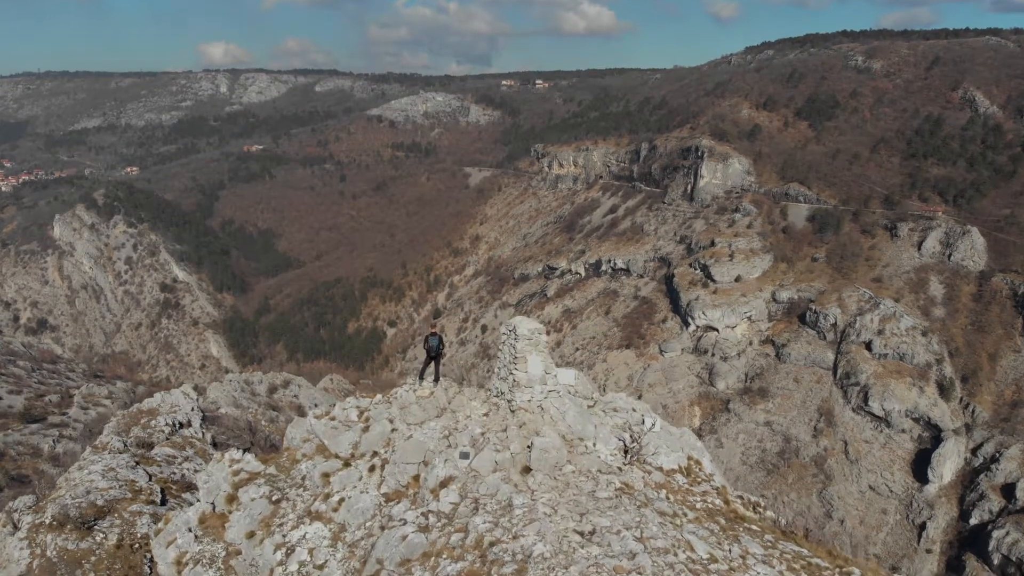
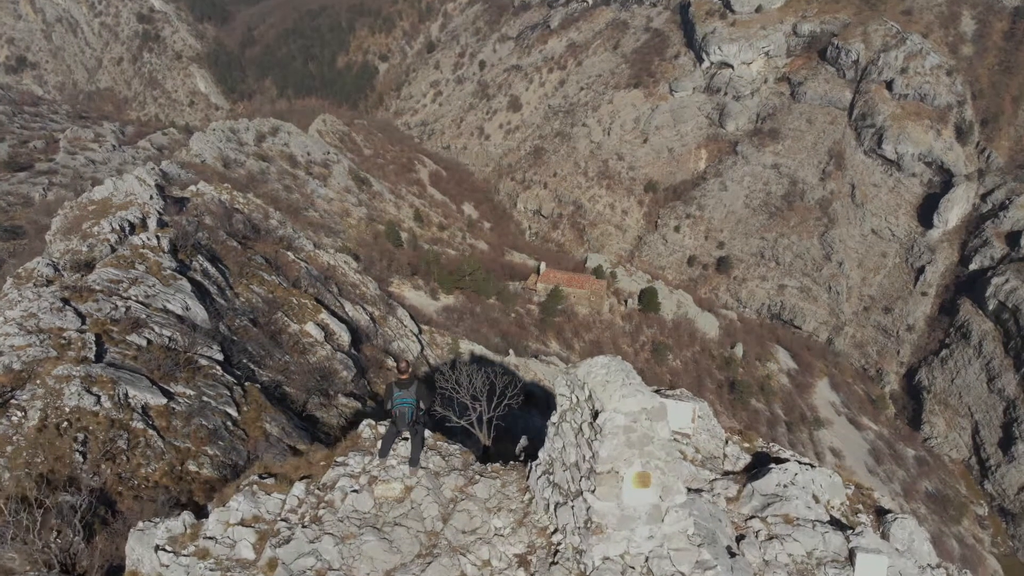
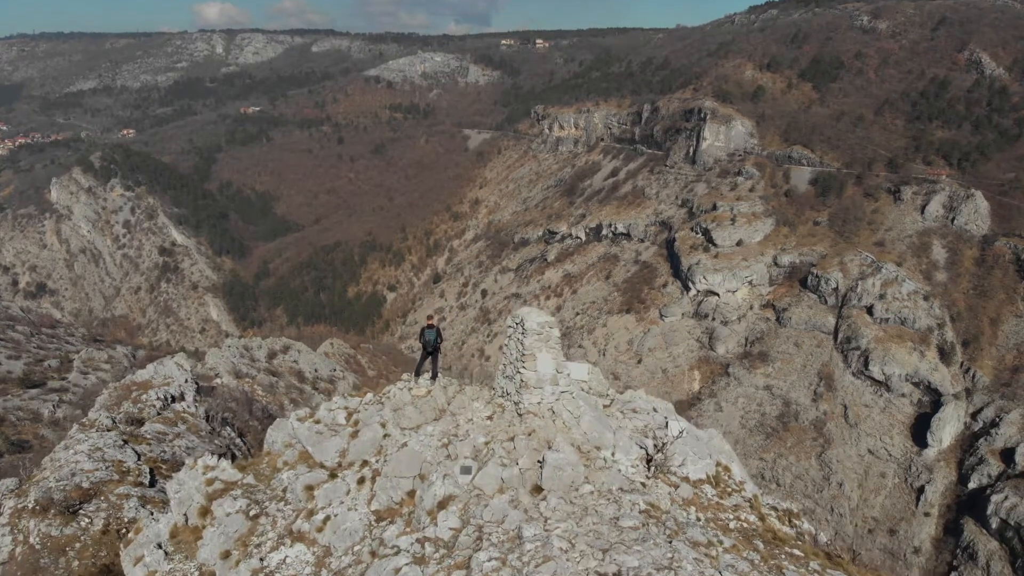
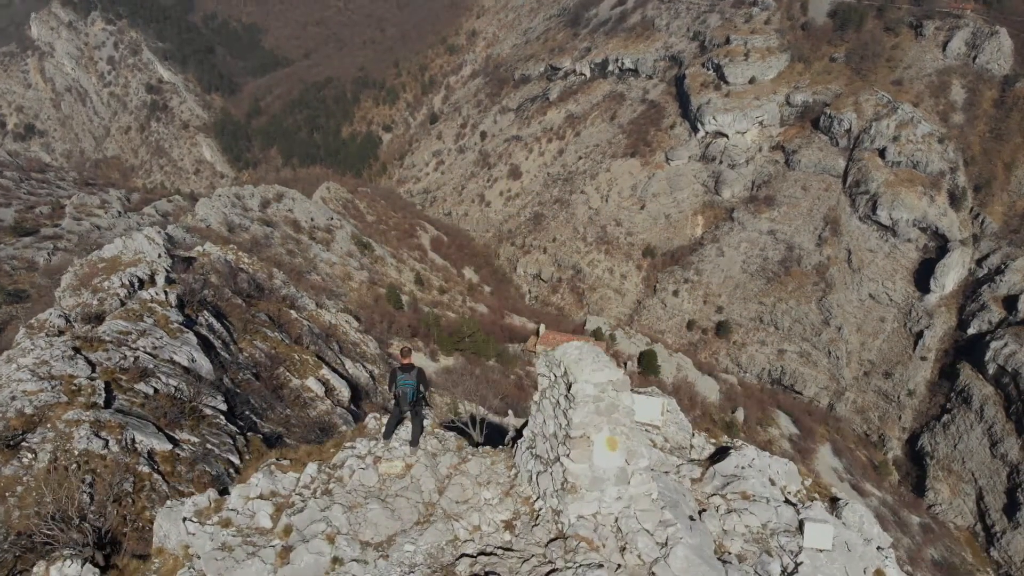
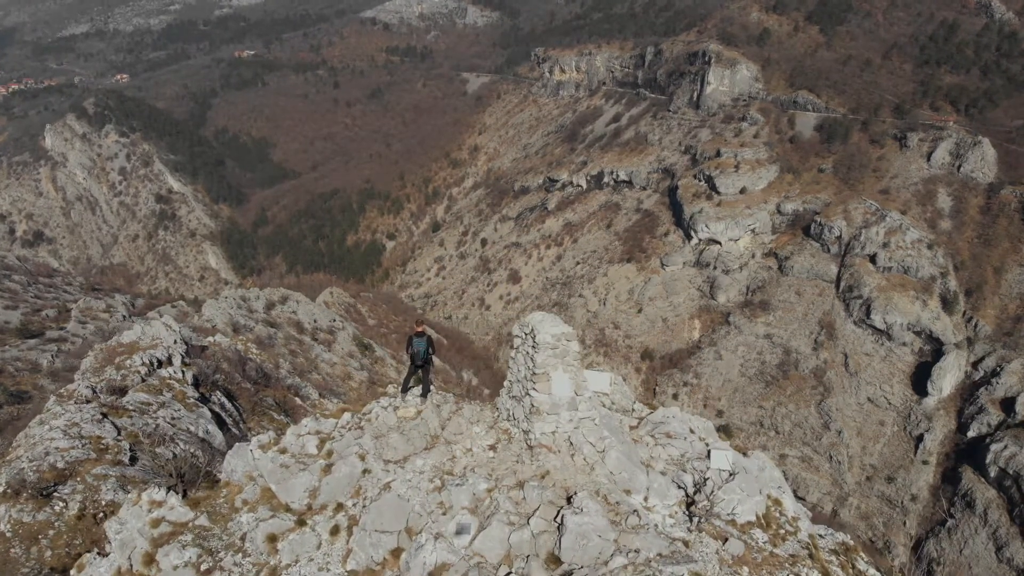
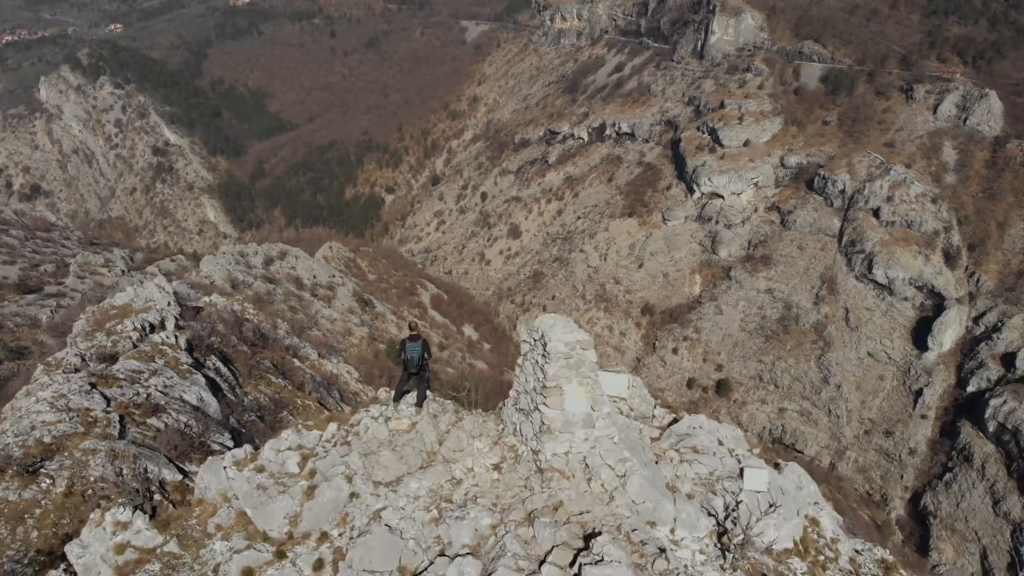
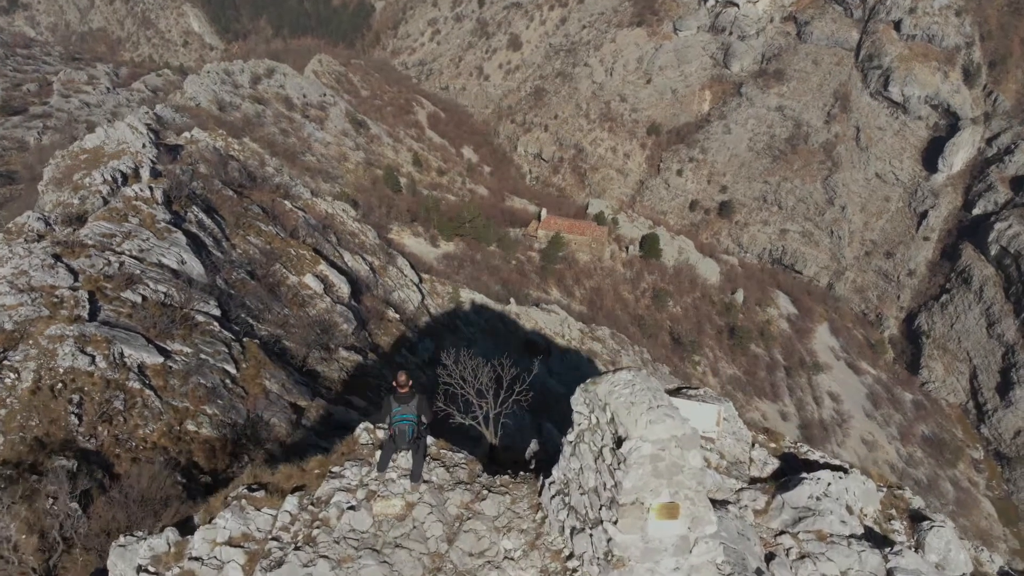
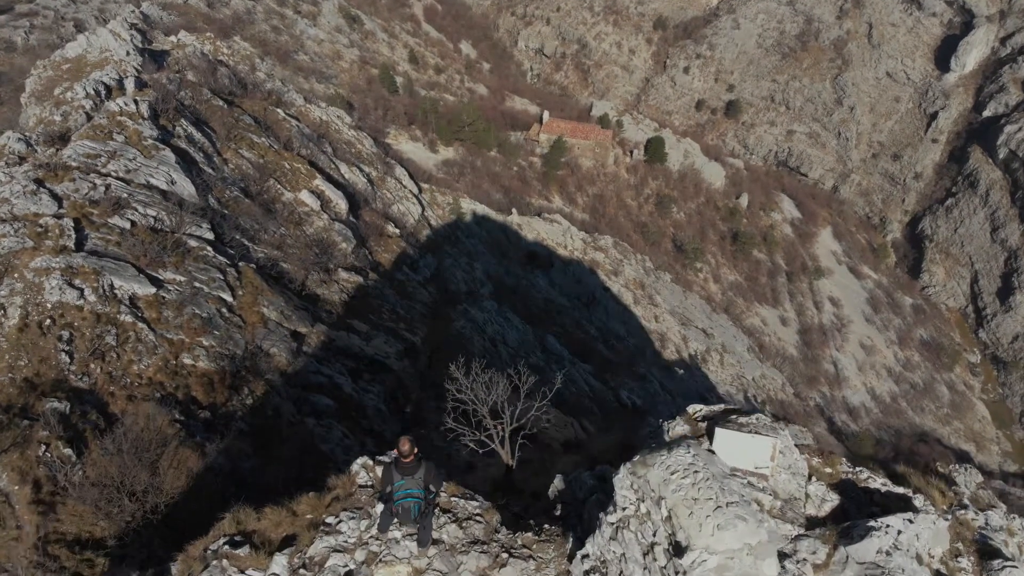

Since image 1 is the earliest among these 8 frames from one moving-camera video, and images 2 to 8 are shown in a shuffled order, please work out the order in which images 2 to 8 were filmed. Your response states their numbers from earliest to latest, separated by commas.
3, 5, 6, 4, 2, 7, 8
